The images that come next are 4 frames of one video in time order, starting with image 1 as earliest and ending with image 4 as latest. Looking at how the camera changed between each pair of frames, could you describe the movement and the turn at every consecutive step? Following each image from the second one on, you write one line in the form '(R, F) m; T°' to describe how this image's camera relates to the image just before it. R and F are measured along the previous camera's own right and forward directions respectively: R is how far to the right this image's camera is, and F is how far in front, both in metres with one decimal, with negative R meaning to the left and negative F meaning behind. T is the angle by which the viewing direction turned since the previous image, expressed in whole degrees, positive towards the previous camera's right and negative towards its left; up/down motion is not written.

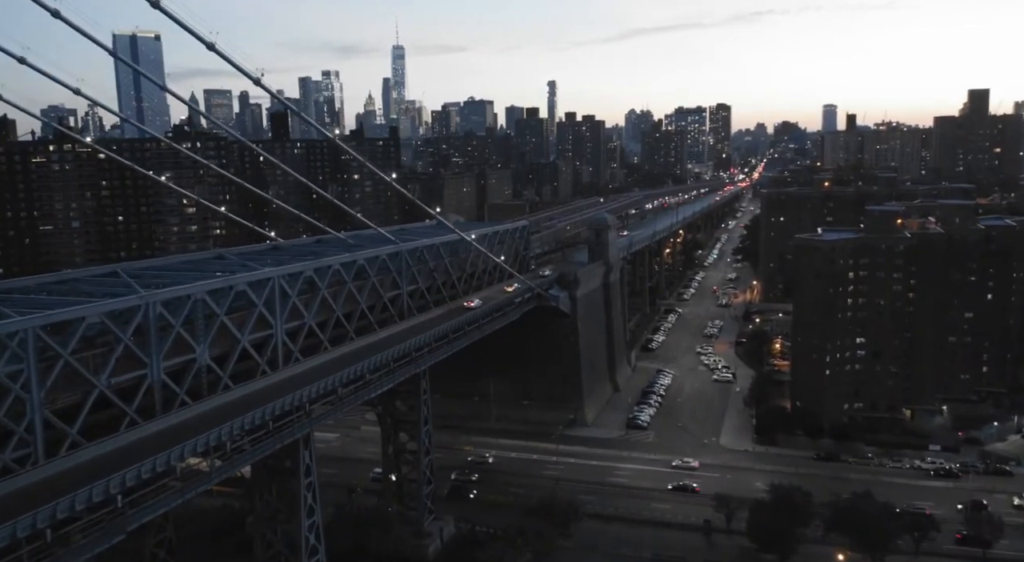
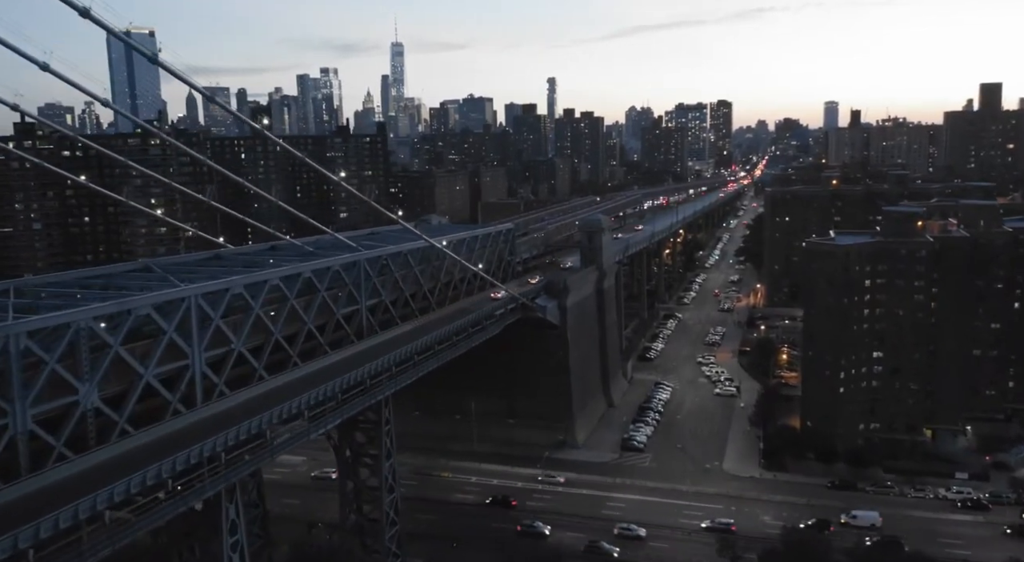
(+0.5, +2.3) m; 0°
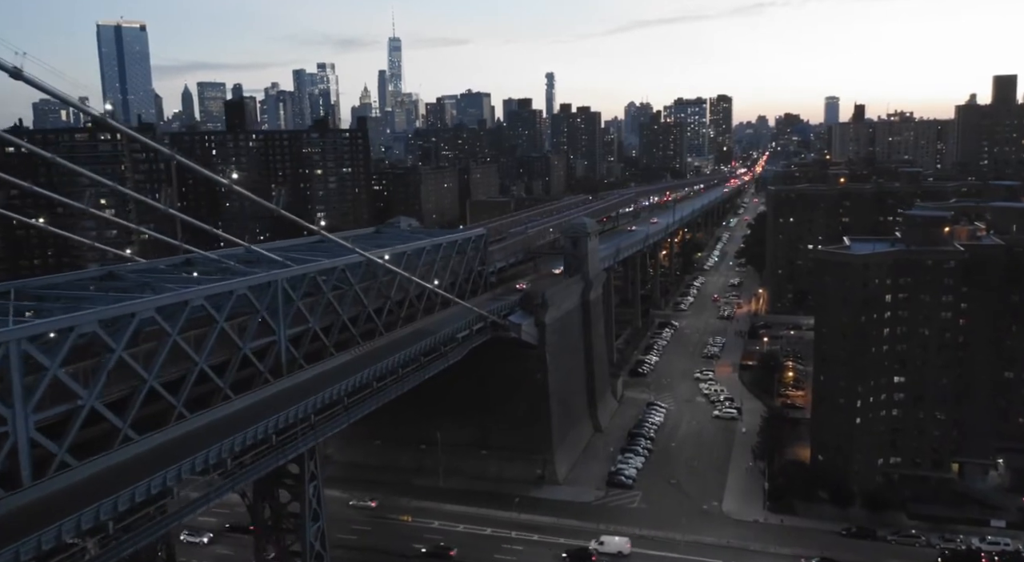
(+0.7, +2.9) m; 0°
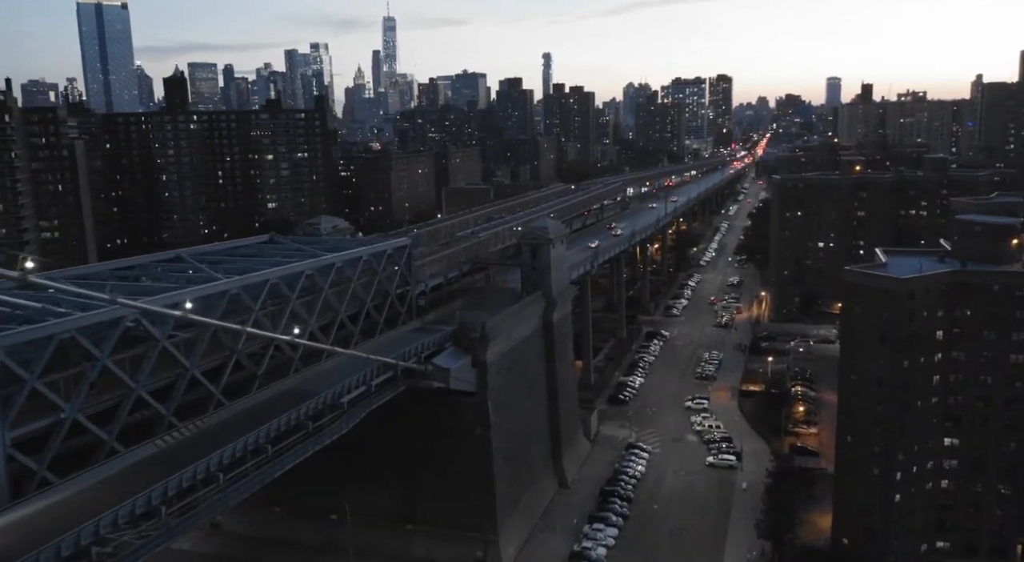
(+1.4, +5.0) m; 0°
